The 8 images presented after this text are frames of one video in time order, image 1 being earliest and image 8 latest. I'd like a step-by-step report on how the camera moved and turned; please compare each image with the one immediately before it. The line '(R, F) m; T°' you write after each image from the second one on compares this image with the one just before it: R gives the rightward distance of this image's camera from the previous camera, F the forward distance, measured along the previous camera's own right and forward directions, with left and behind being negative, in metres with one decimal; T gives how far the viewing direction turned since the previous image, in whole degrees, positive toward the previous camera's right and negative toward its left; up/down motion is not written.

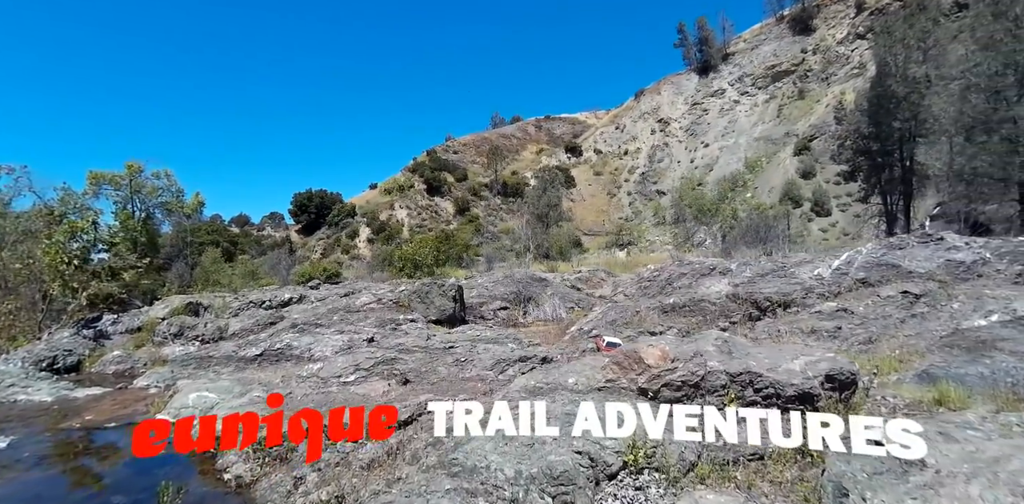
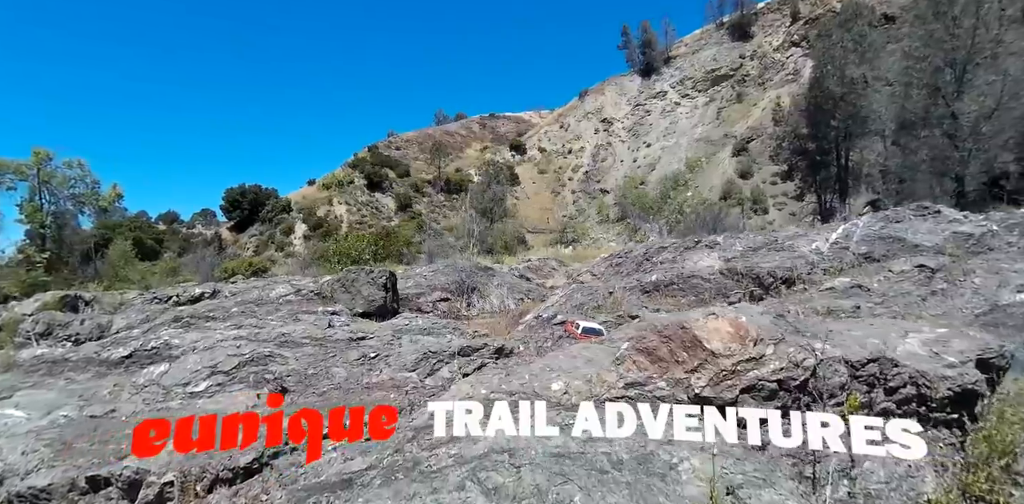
(+0.1, +2.6) m; +6°
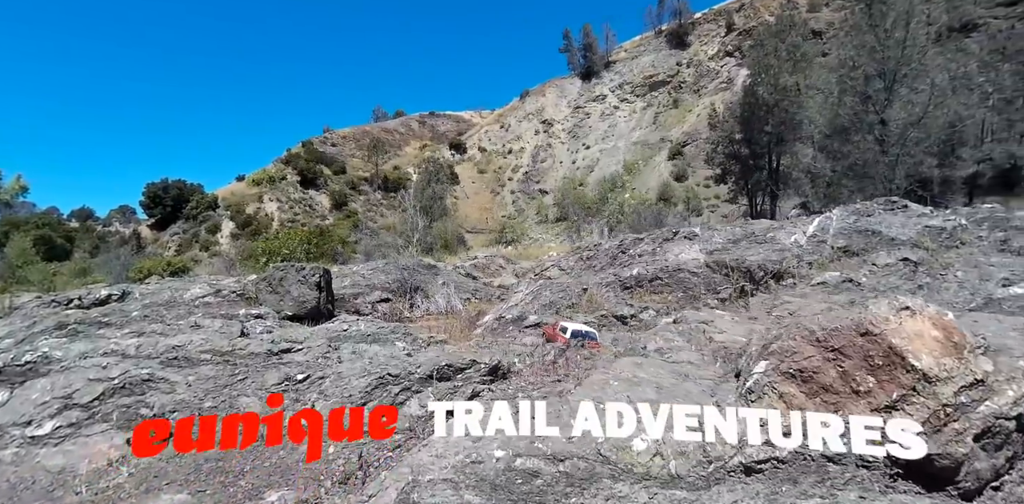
(-0.3, +1.3) m; +7°
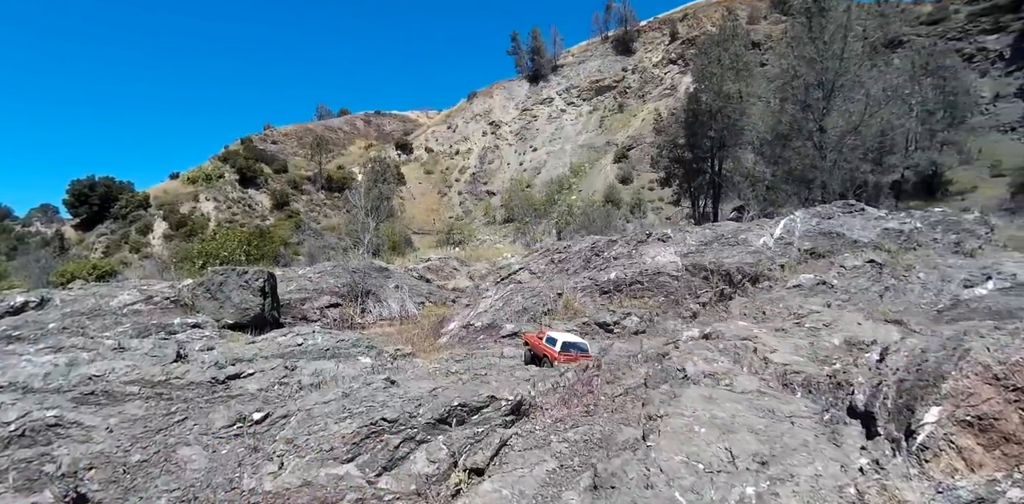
(-0.3, +0.6) m; +6°
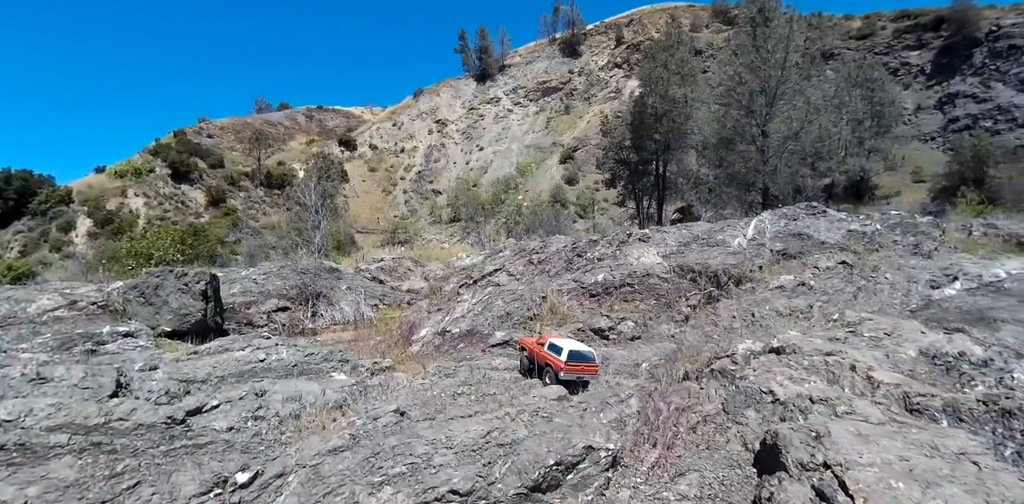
(-0.5, +0.6) m; +6°
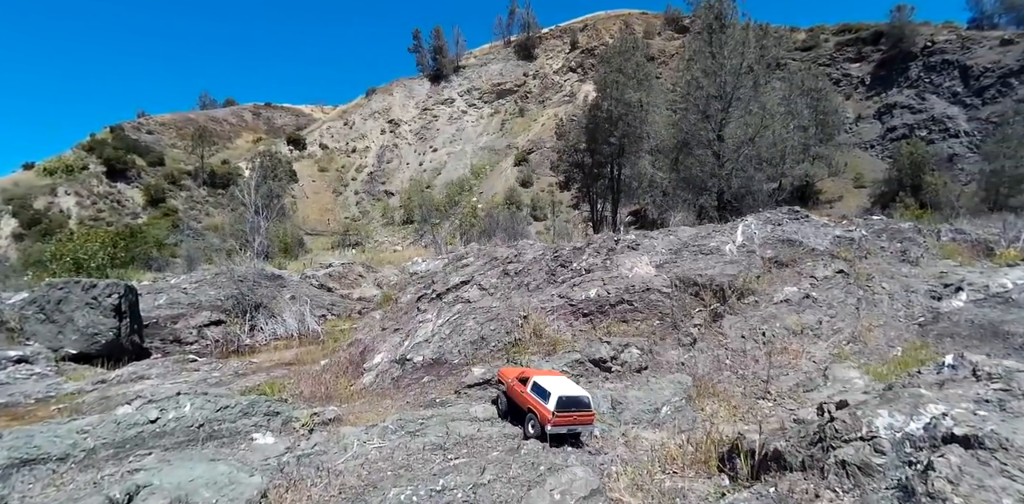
(-0.3, +1.2) m; +5°
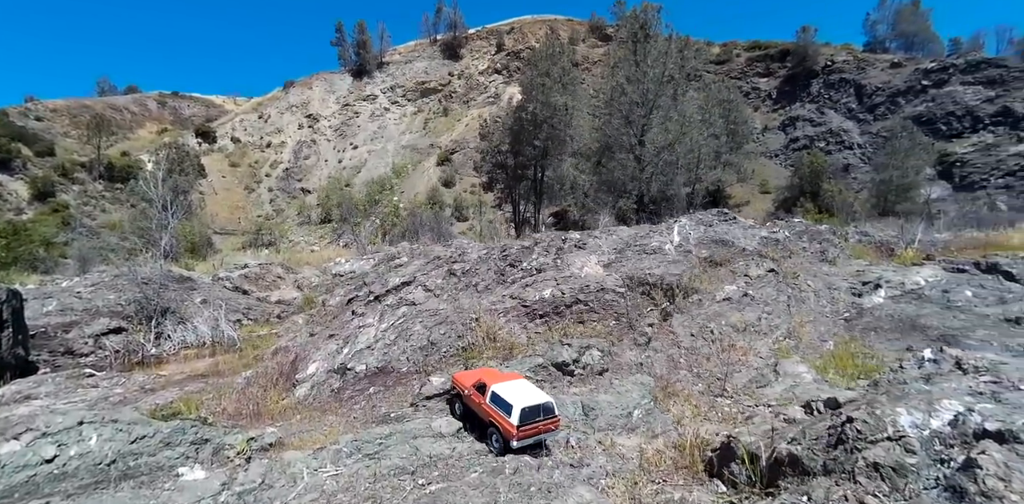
(-0.3, +0.3) m; +8°
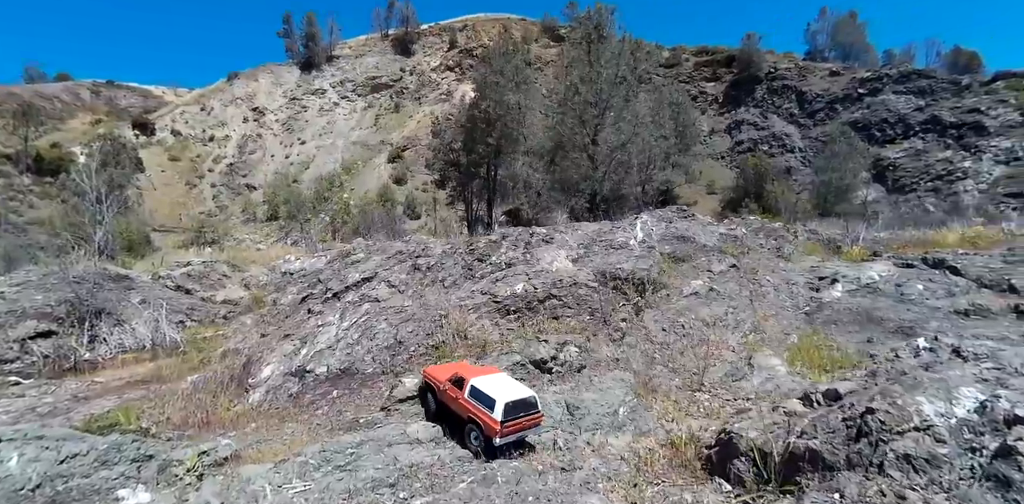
(-0.2, +0.2) m; +5°
